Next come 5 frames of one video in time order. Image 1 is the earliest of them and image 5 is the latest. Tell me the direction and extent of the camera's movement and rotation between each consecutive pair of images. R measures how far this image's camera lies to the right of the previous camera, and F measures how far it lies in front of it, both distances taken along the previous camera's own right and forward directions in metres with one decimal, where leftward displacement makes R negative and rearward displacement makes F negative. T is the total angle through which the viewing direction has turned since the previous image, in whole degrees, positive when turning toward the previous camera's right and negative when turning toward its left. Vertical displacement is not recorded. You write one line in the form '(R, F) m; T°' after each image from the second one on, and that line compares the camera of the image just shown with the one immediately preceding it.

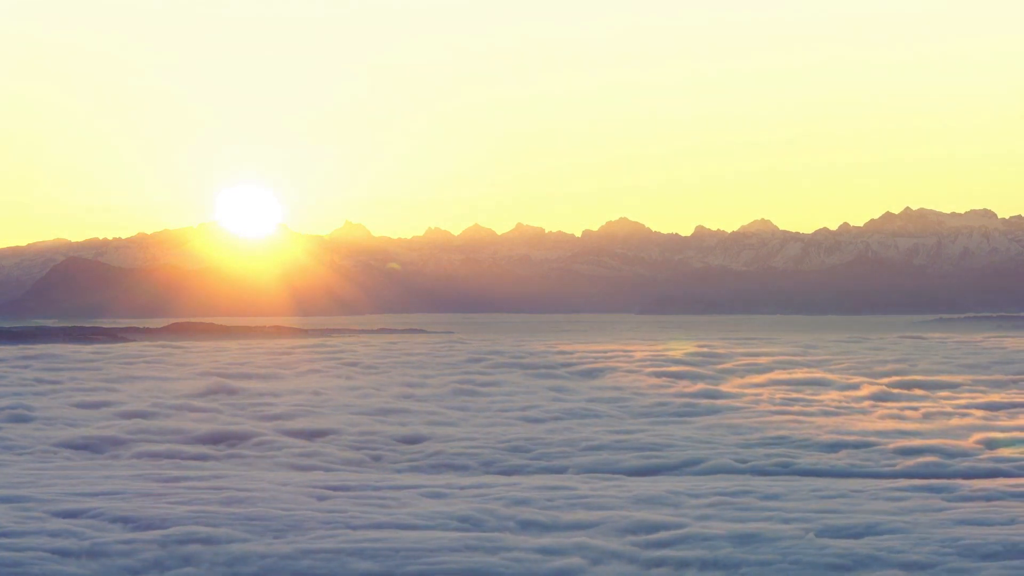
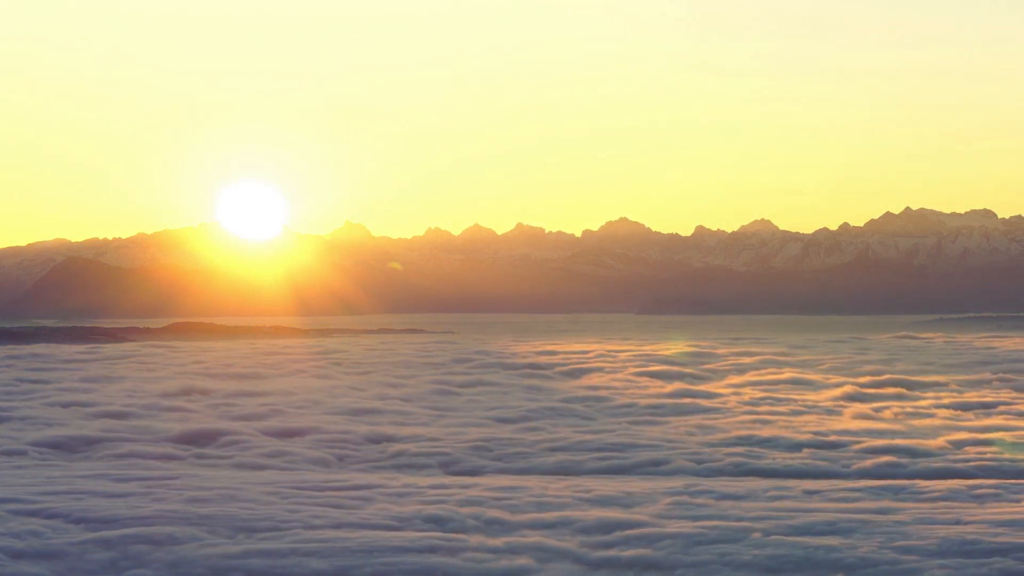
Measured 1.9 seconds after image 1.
(+1.5, 0.0) m; 0°
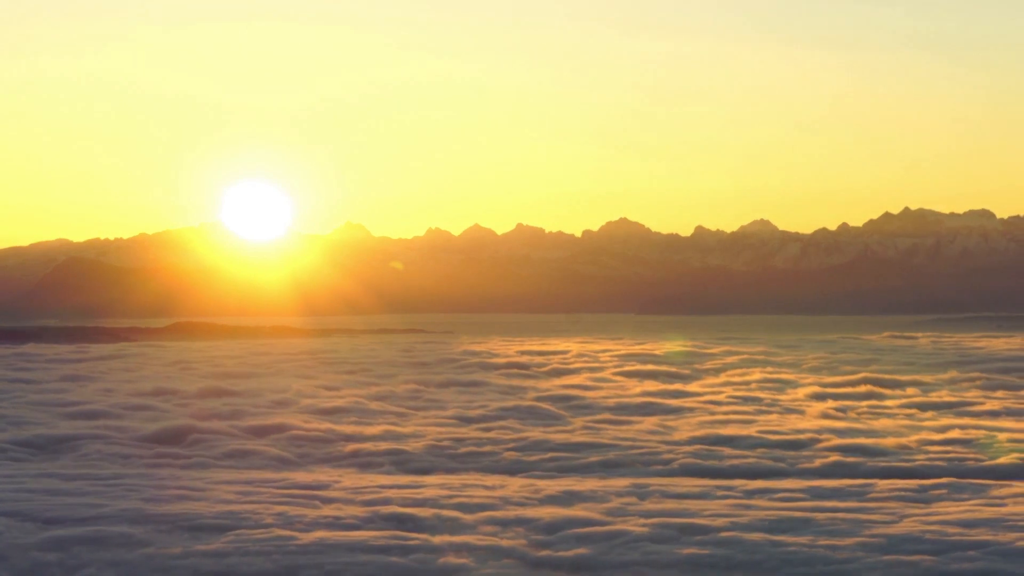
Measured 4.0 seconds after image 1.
(+1.7, -0.1) m; 0°
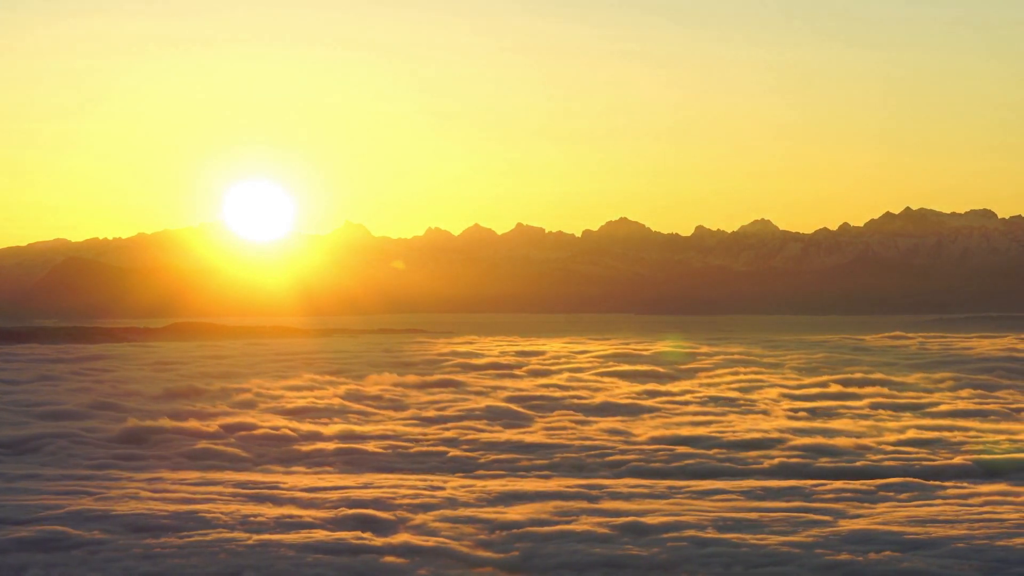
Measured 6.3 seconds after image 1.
(+1.8, +0.2) m; 0°
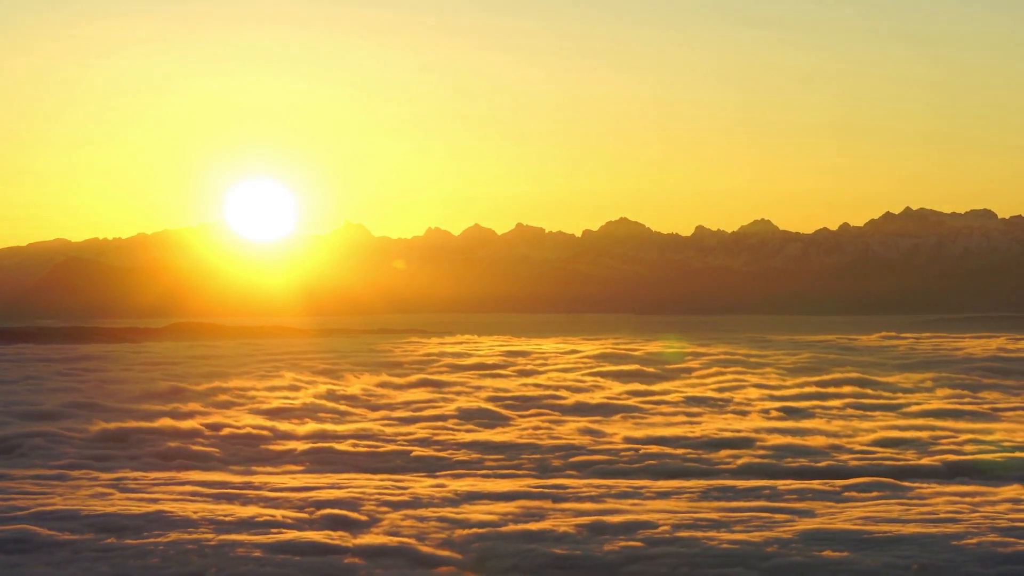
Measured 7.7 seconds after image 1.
(+1.2, +0.1) m; 0°
